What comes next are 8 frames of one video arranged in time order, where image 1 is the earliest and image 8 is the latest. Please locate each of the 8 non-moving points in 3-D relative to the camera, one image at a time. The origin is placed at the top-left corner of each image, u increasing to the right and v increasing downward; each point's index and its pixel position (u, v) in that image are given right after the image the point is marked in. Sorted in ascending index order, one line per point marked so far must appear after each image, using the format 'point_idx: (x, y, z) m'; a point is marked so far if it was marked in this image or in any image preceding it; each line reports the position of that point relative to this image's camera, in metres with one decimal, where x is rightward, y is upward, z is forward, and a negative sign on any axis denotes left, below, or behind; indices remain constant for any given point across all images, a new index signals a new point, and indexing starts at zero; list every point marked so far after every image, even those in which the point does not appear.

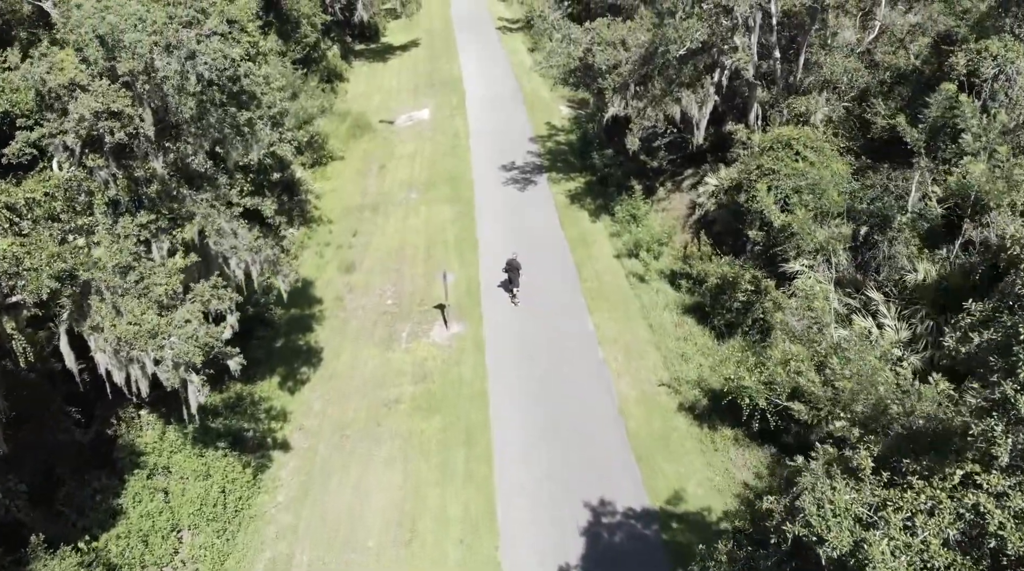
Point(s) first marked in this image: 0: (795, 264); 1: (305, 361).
0: (+6.5, +0.5, +17.8) m
1: (-5.2, -1.9, +19.1) m
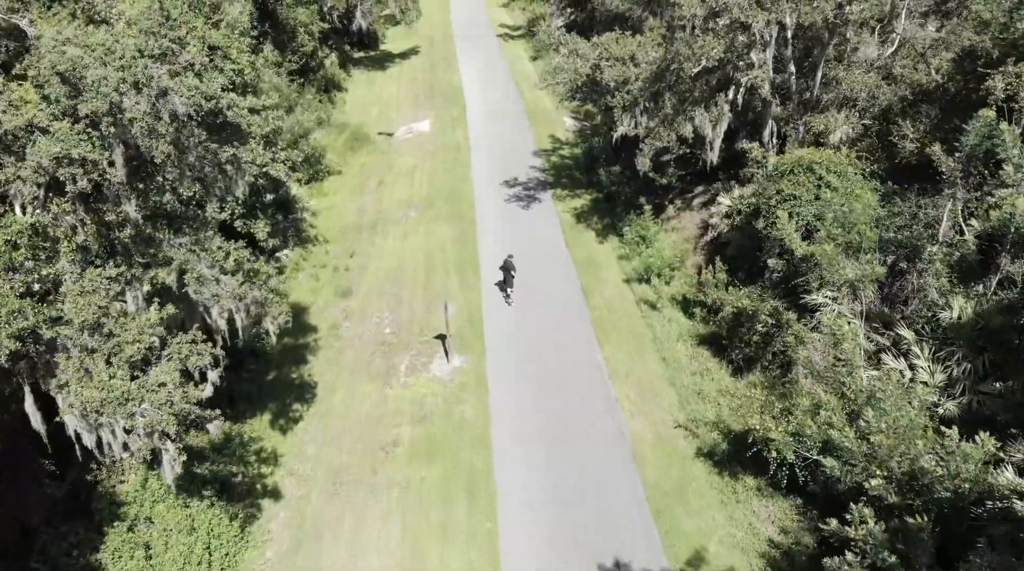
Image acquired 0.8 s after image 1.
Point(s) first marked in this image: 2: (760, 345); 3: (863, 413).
0: (+6.6, -0.2, +16.8) m
1: (-5.1, -2.6, +18.1) m
2: (+5.8, -1.4, +18.0) m
3: (+6.1, -2.3, +13.4) m
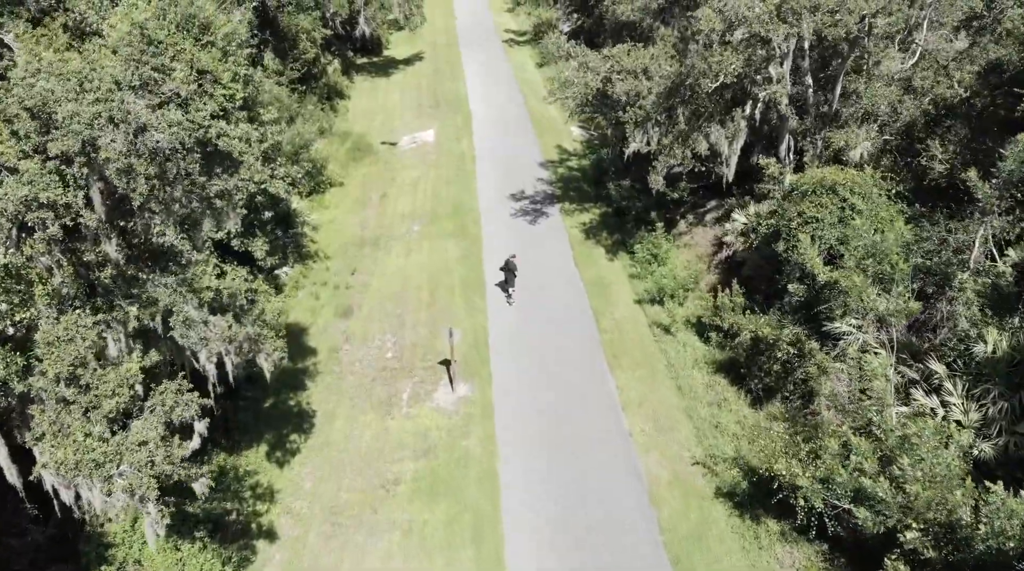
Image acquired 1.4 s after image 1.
0: (+6.8, -0.8, +16.0) m
1: (-4.9, -3.2, +17.3) m
2: (+6.0, -2.0, +17.1) m
3: (+6.3, -2.8, +12.5) m
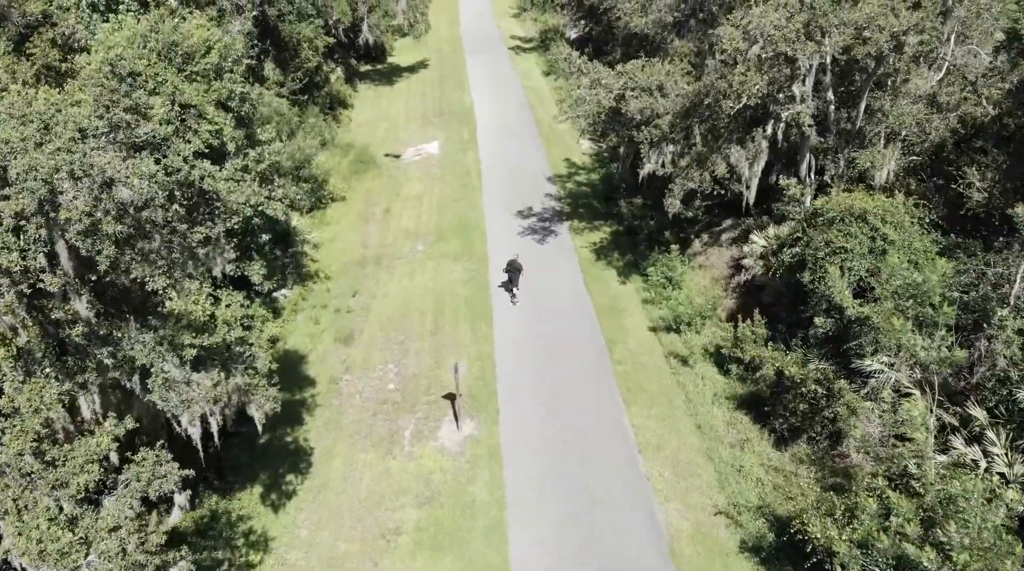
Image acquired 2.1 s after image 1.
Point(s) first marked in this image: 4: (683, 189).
0: (+7.0, -1.5, +15.0) m
1: (-4.7, -3.9, +16.4) m
2: (+6.2, -2.7, +16.2) m
3: (+6.4, -3.5, +11.6) m
4: (+4.1, +2.3, +18.7) m
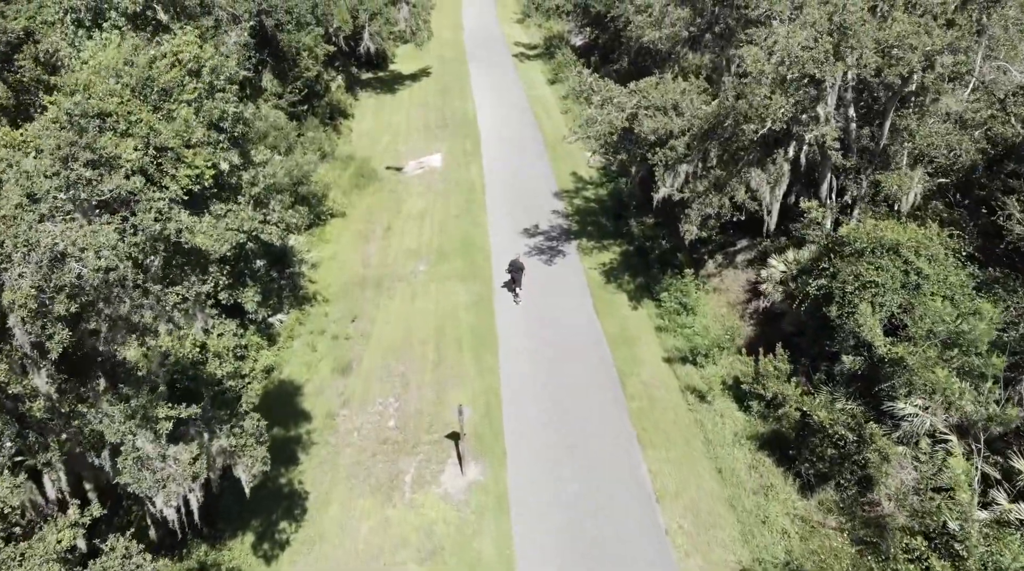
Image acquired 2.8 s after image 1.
0: (+7.2, -2.2, +14.0) m
1: (-4.5, -4.6, +15.4) m
2: (+6.4, -3.4, +15.2) m
3: (+6.6, -4.3, +10.6) m
4: (+4.3, +1.6, +17.7) m
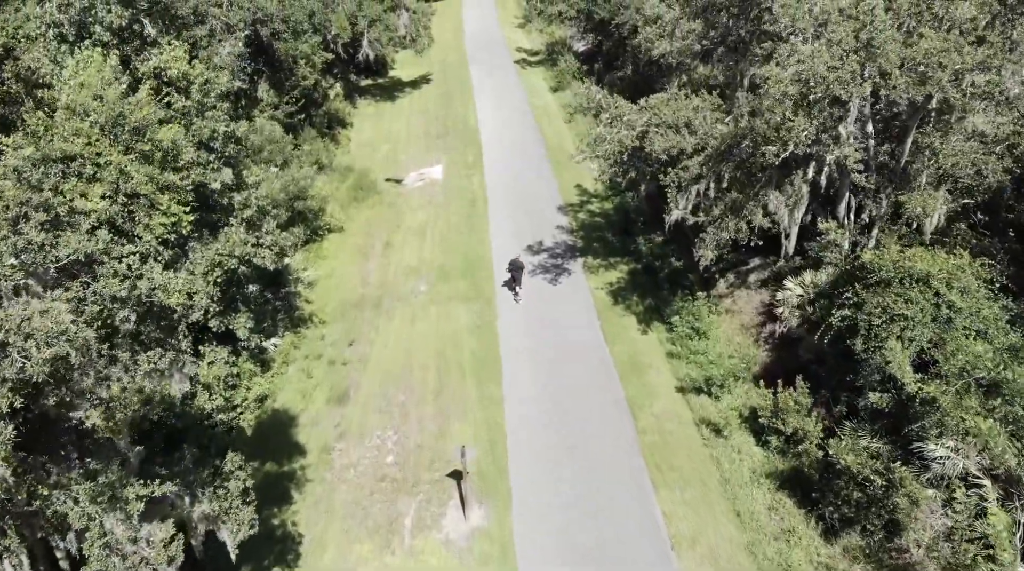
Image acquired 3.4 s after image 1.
0: (+7.3, -2.8, +13.2) m
1: (-4.4, -5.2, +14.5) m
2: (+6.5, -4.1, +14.3) m
3: (+6.7, -4.9, +9.7) m
4: (+4.4, +1.0, +16.8) m
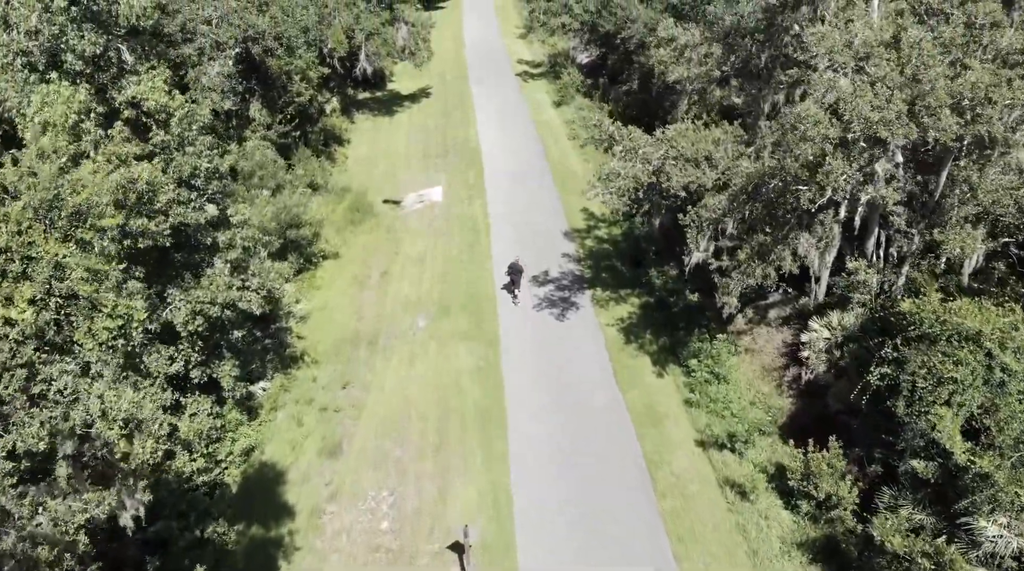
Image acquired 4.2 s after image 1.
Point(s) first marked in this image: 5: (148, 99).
0: (+7.4, -3.8, +11.8) m
1: (-4.3, -6.1, +13.2) m
2: (+6.6, -5.0, +13.0) m
3: (+6.9, -5.8, +8.4) m
4: (+4.6, 0.0, +15.5) m
5: (-7.2, +3.7, +15.2) m
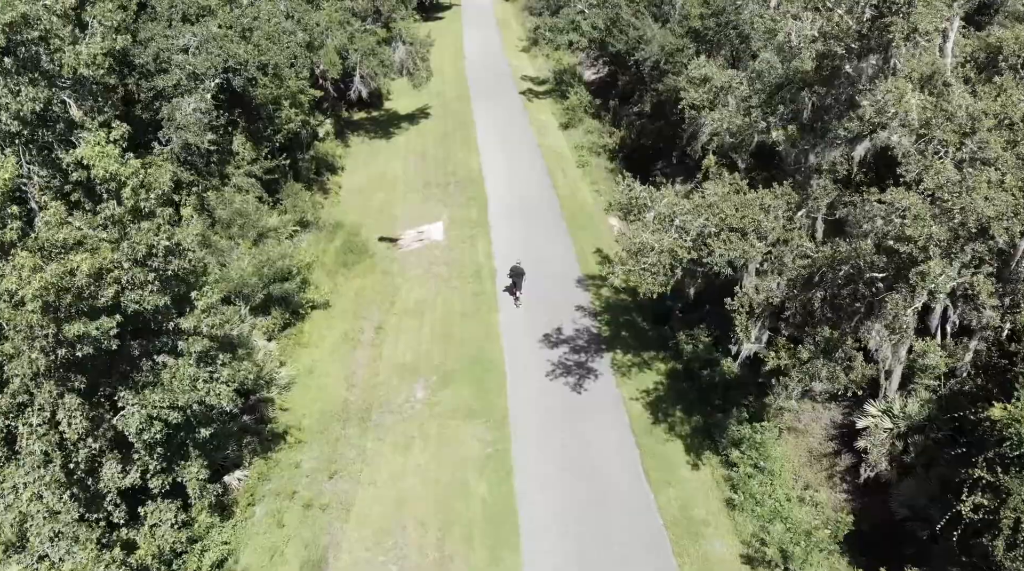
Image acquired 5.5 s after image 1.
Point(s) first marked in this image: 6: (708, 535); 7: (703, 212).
0: (+7.7, -5.5, +9.5) m
1: (-4.0, -7.8, +10.8) m
2: (+6.9, -6.7, +10.6) m
3: (+7.2, -7.5, +6.0) m
4: (+4.8, -1.6, +13.2) m
5: (-6.9, +2.0, +12.8) m
6: (+3.8, -4.8, +15.0) m
7: (+3.5, +1.4, +14.2) m
